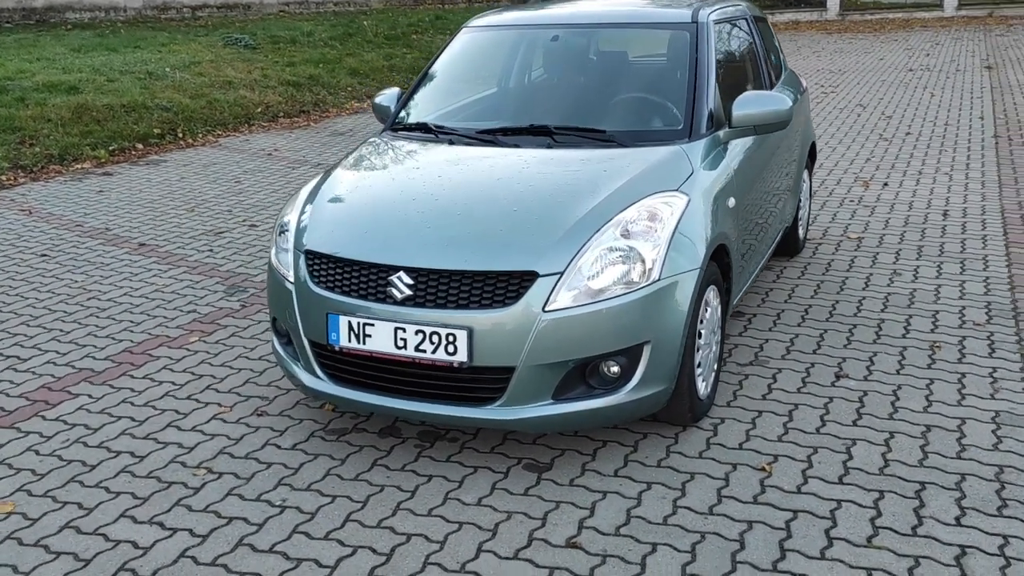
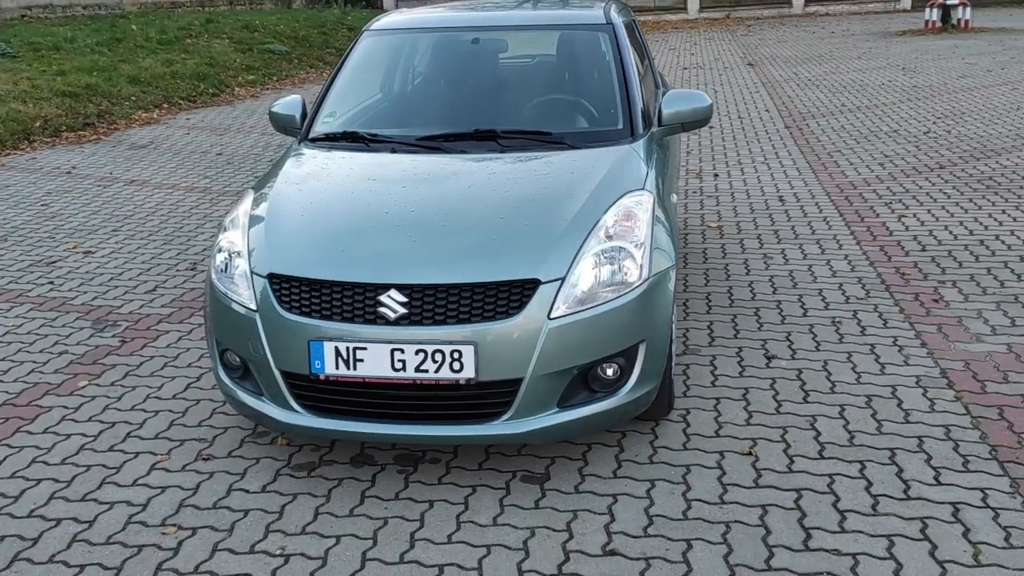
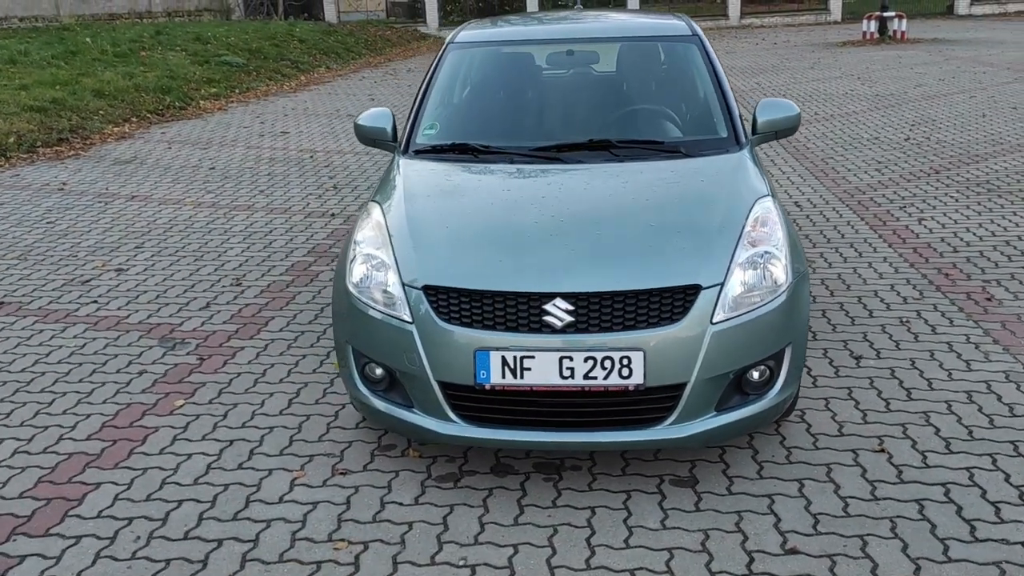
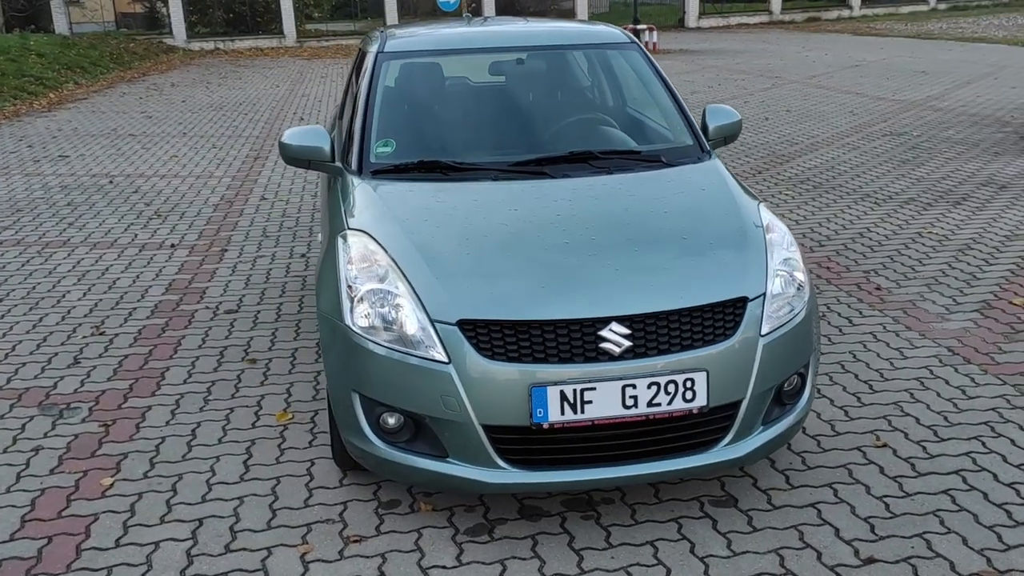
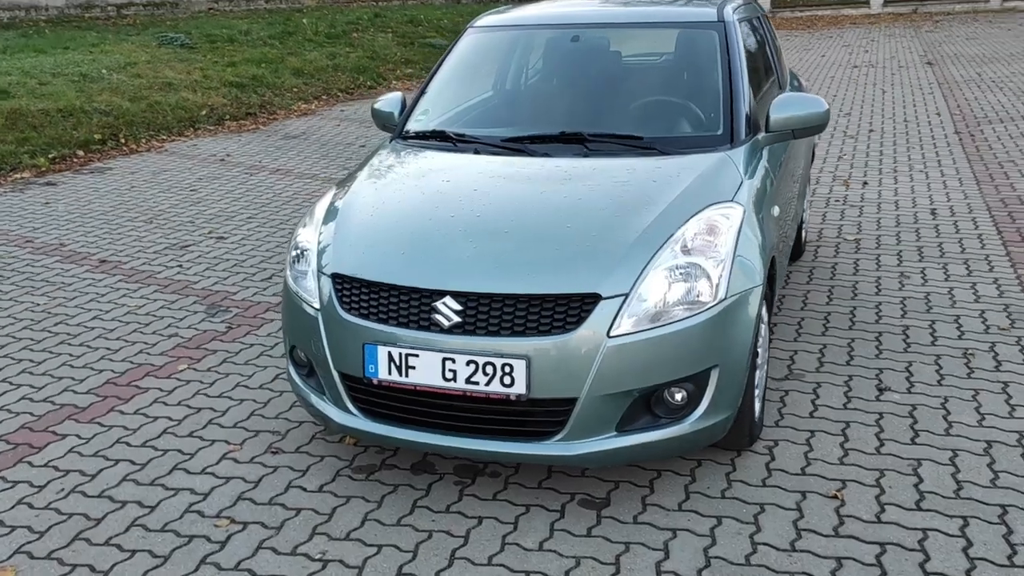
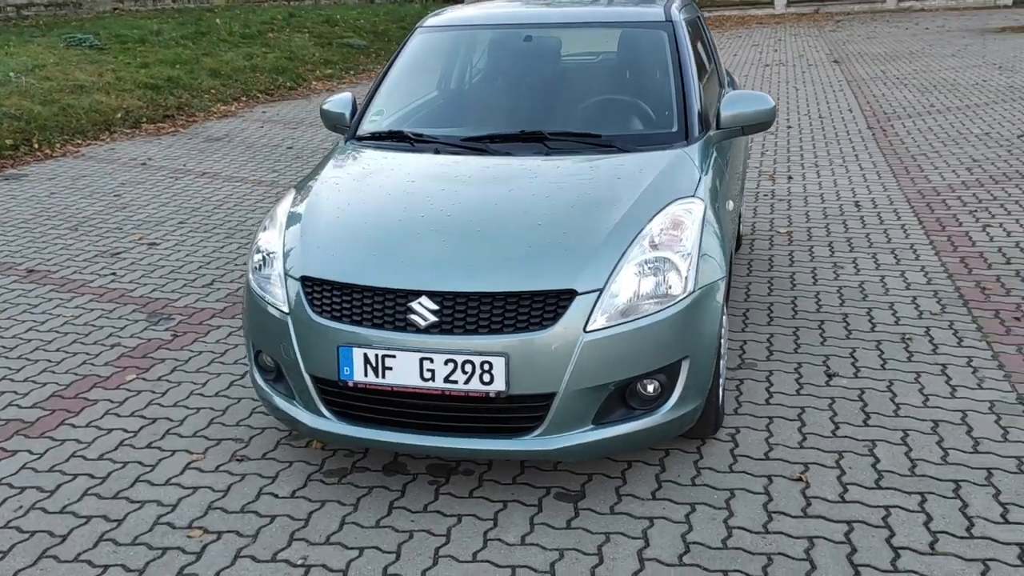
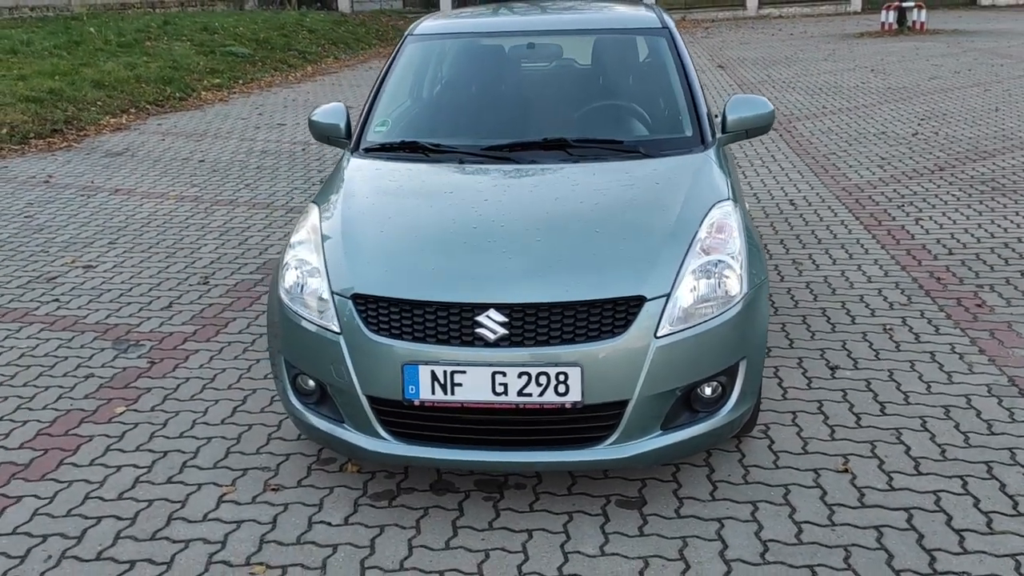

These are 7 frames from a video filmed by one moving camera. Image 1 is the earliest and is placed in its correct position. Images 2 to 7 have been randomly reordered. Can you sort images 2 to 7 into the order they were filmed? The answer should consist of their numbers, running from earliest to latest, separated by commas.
5, 6, 2, 7, 3, 4
